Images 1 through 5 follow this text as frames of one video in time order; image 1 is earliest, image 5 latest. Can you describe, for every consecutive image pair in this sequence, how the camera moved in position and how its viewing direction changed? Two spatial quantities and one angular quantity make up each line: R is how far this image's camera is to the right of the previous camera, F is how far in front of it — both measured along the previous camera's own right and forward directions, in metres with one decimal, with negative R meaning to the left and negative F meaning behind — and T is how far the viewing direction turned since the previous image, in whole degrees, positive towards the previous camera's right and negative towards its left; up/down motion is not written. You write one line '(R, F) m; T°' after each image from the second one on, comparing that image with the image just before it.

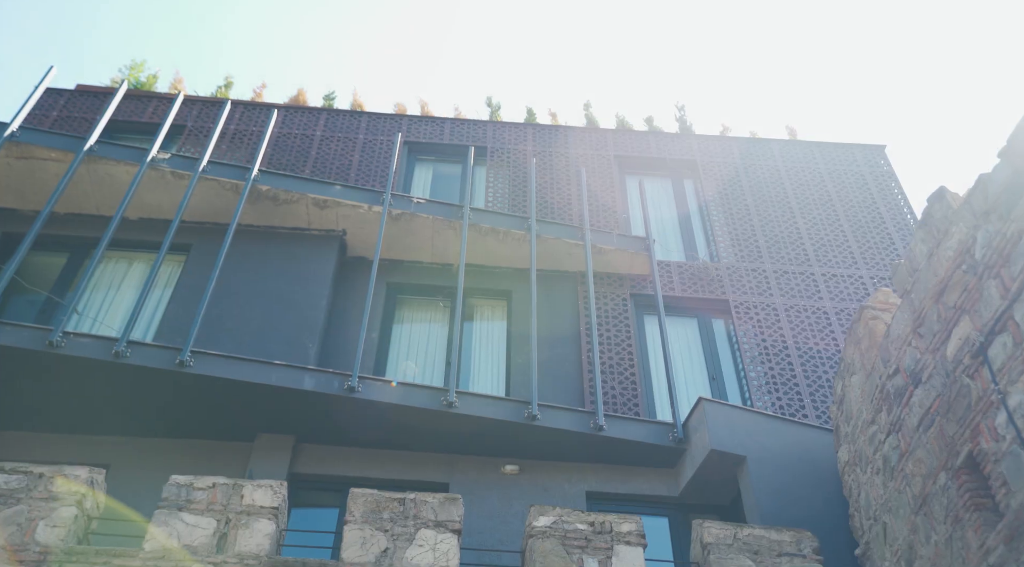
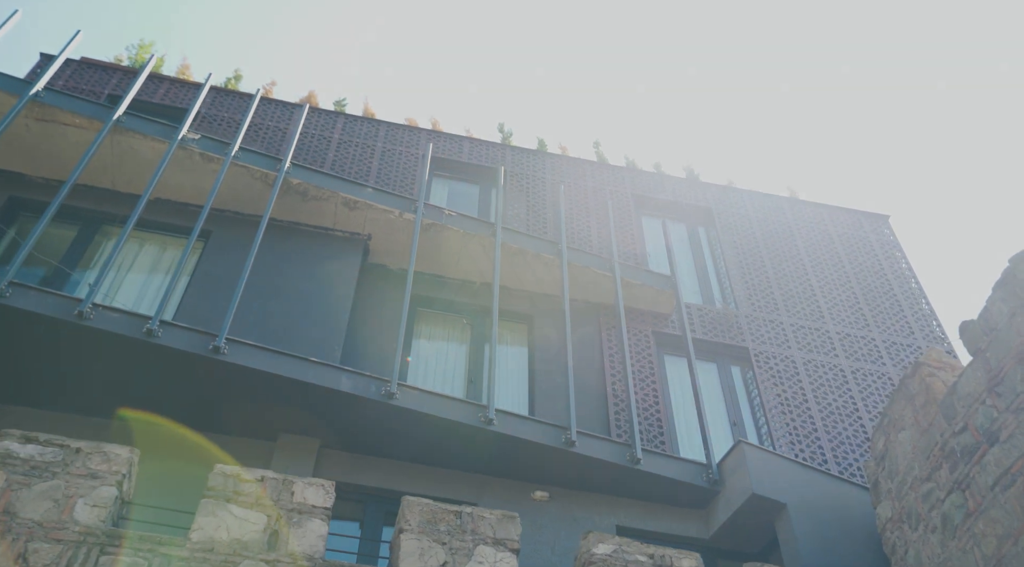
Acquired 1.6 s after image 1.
(-1.1, +0.2) m; +4°
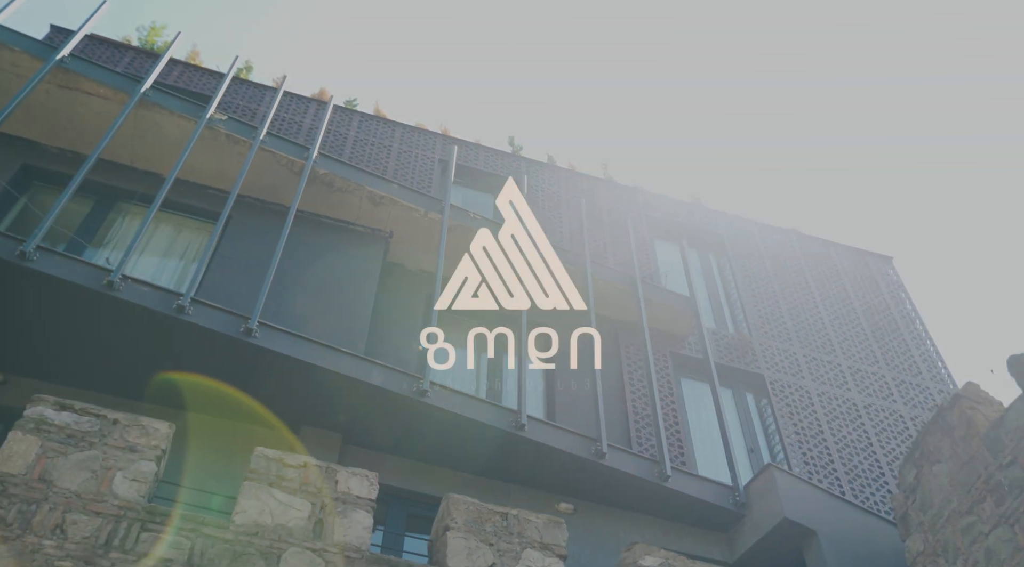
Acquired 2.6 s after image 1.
(-0.7, +0.2) m; +2°
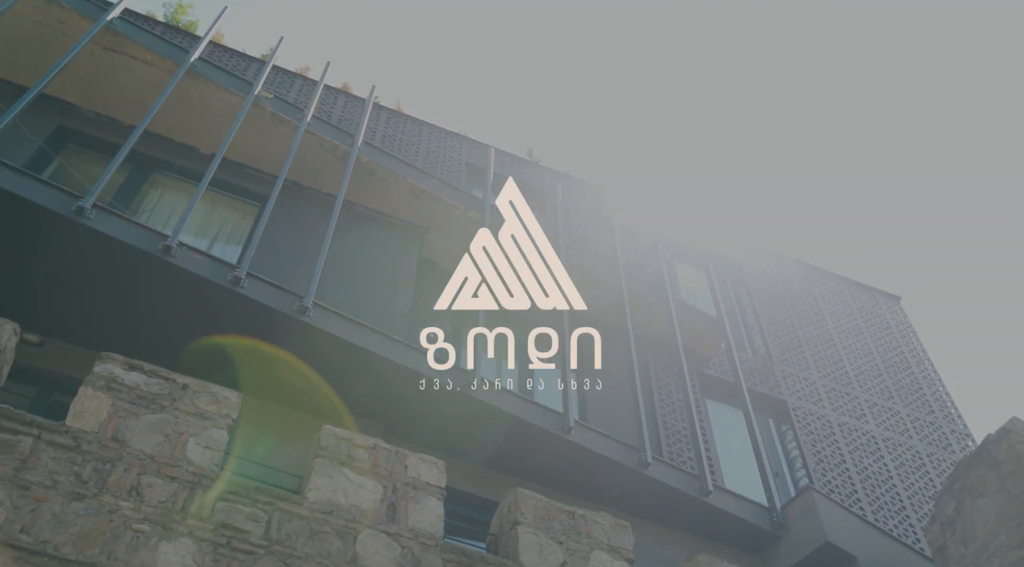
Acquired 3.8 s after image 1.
(-0.8, +0.1) m; +2°
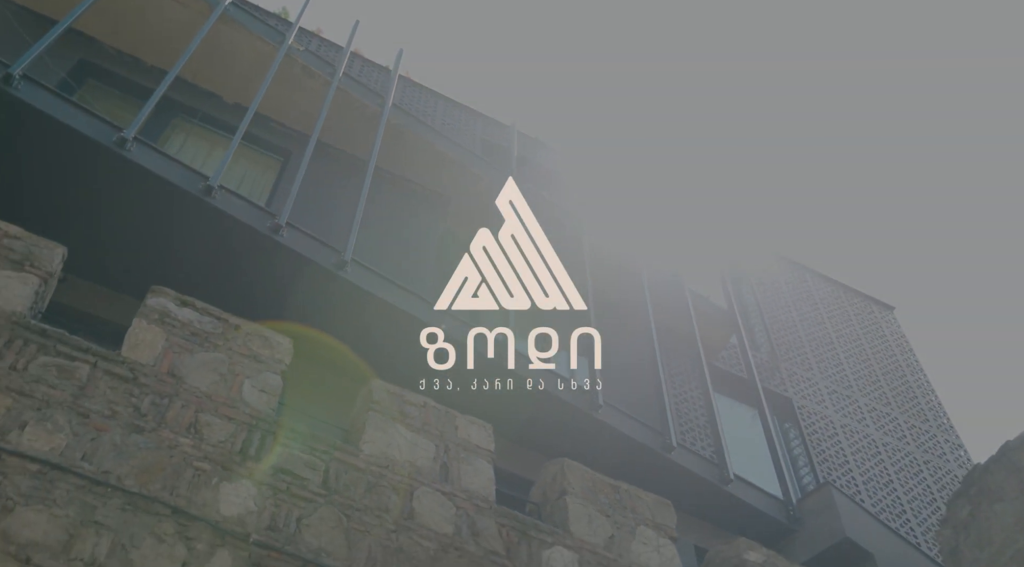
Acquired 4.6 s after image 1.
(-0.7, +0.1) m; +2°
